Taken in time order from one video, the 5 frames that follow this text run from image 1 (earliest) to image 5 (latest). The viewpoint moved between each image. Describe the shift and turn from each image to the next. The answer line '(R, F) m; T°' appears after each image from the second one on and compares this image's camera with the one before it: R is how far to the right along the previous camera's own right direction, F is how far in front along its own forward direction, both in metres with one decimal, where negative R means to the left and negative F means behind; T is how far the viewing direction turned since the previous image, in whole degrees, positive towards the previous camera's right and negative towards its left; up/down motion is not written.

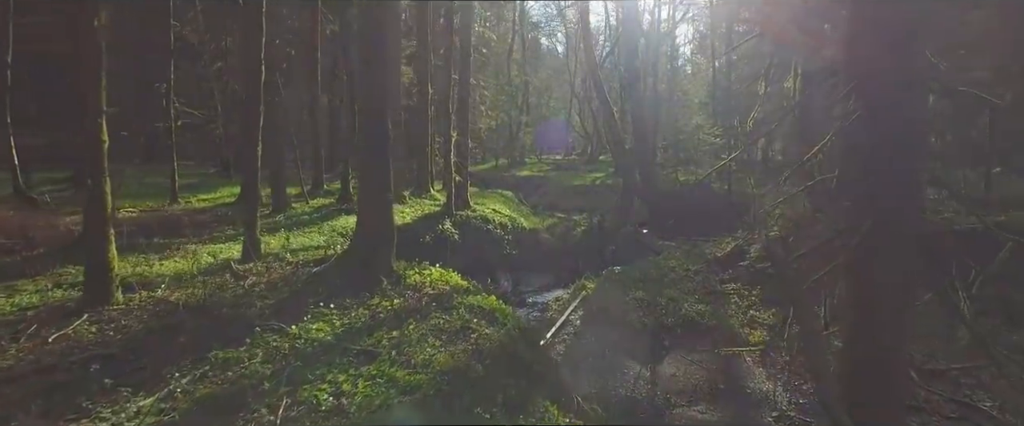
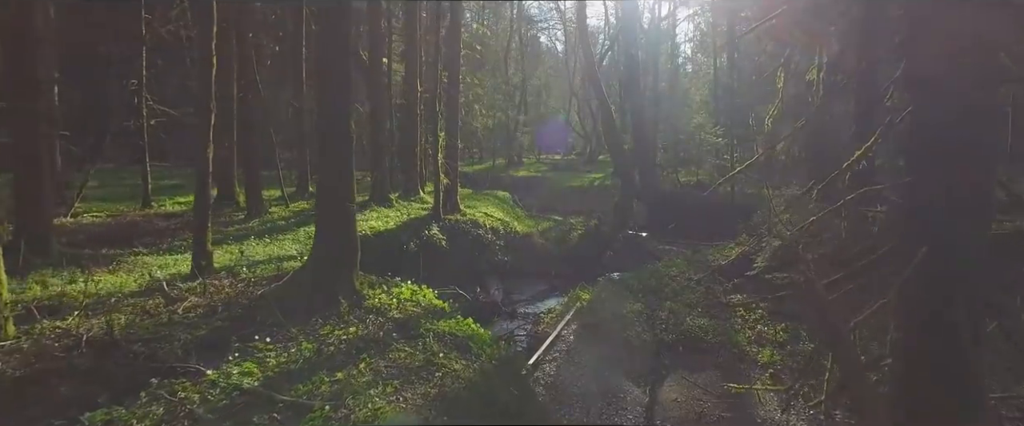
(+0.3, +1.1) m; 0°
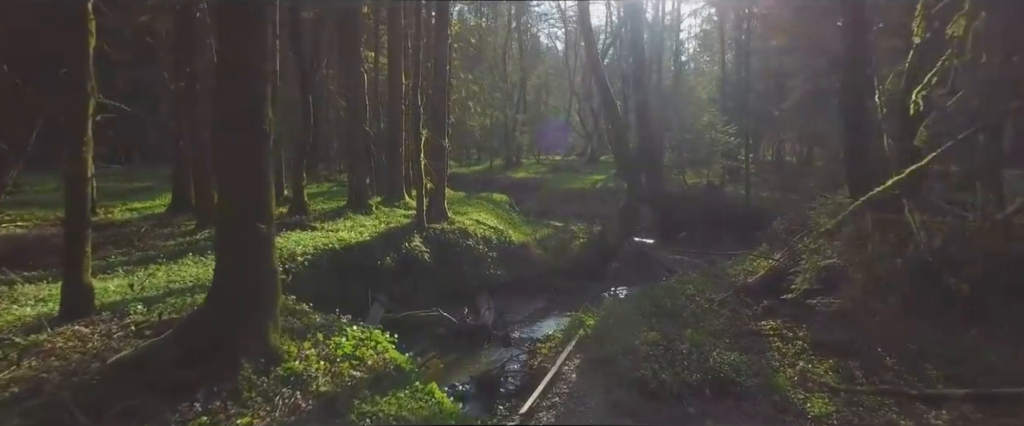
(+0.2, +2.2) m; 0°
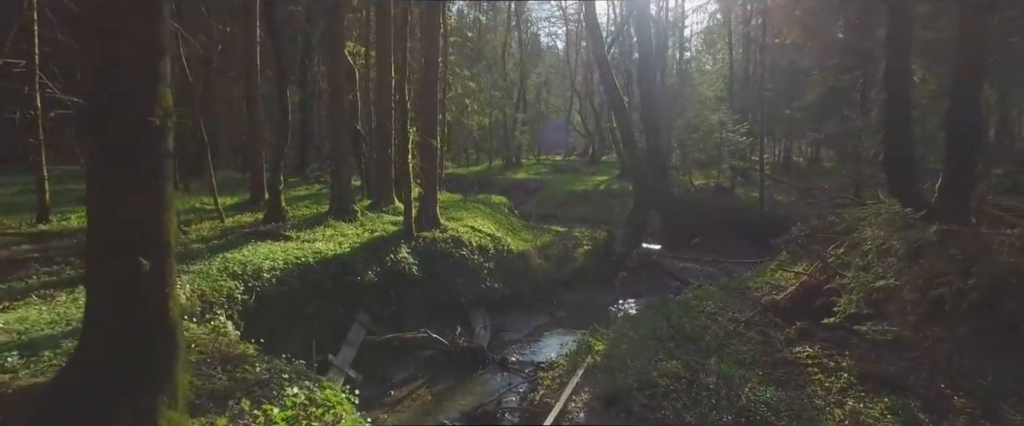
(0.0, +1.6) m; 0°
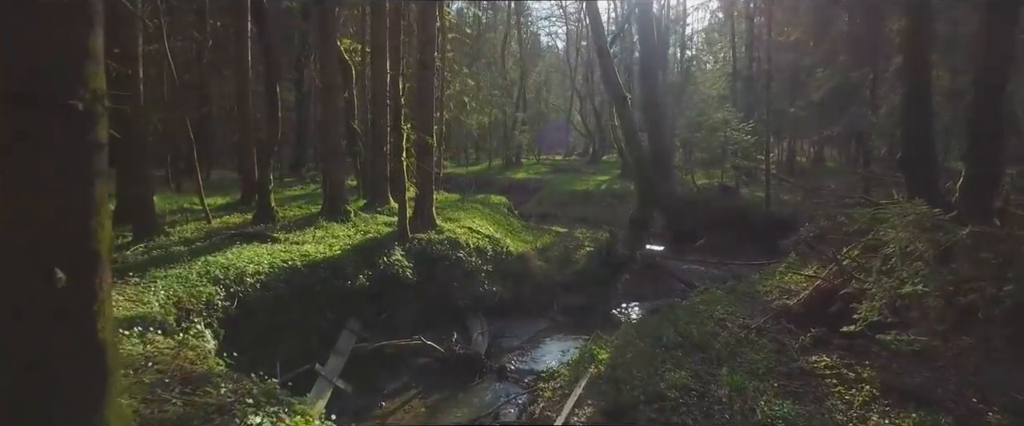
(0.0, +0.6) m; 0°
